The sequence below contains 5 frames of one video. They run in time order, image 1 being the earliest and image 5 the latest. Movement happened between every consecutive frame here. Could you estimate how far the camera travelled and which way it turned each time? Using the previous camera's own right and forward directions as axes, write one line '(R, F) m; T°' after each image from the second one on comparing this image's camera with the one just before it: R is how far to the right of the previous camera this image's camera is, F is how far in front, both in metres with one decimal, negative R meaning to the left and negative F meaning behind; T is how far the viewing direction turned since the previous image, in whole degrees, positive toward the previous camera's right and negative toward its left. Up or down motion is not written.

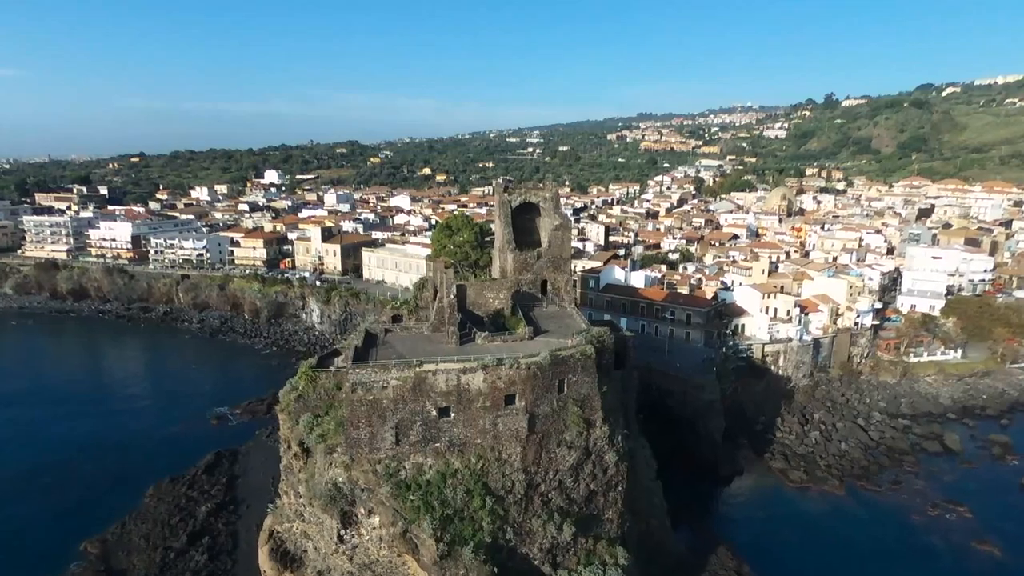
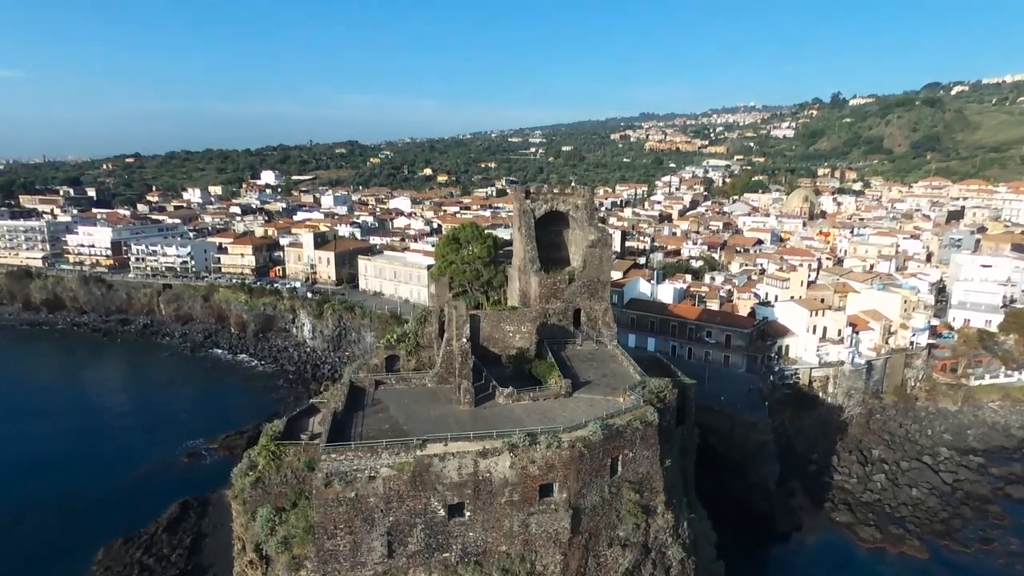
(-0.8, +5.4) m; 0°
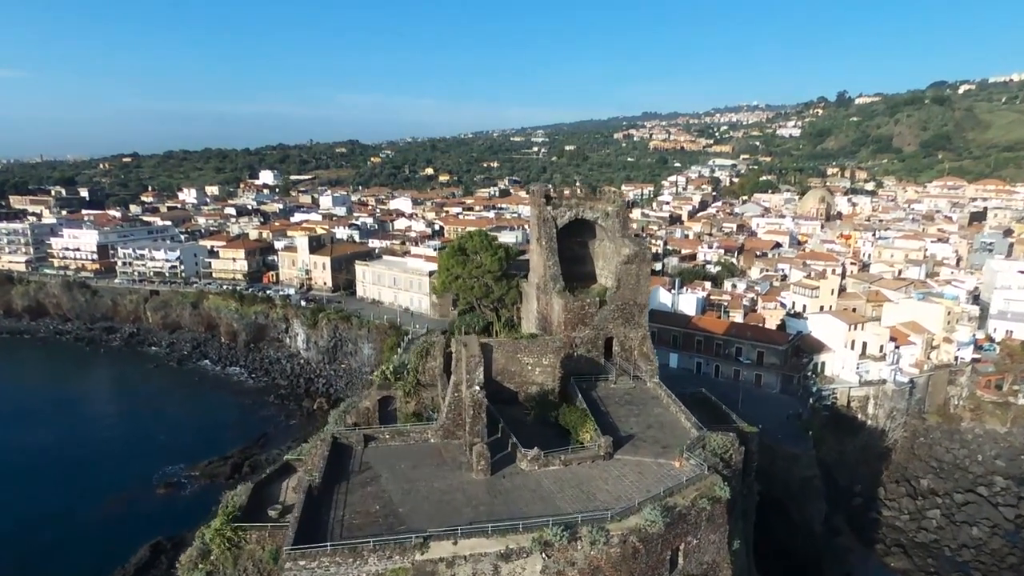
(-0.5, +3.5) m; 0°
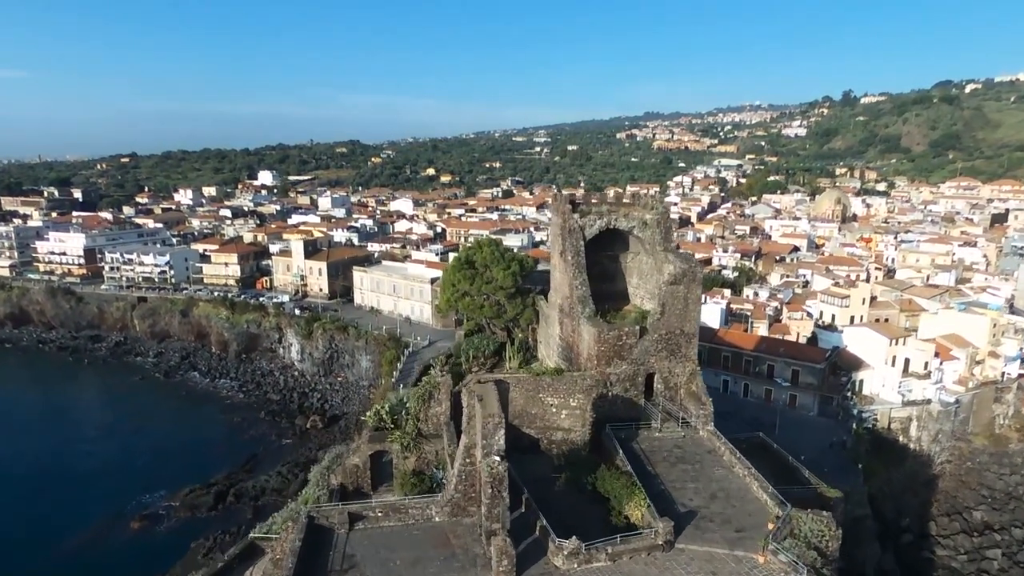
(-0.5, +3.1) m; 0°
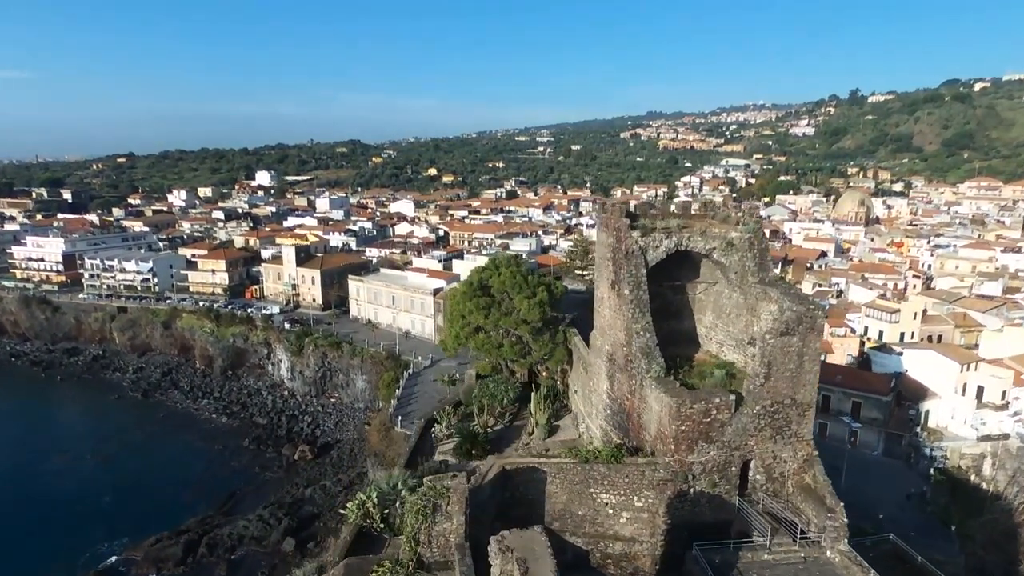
(-0.6, +4.3) m; 0°
